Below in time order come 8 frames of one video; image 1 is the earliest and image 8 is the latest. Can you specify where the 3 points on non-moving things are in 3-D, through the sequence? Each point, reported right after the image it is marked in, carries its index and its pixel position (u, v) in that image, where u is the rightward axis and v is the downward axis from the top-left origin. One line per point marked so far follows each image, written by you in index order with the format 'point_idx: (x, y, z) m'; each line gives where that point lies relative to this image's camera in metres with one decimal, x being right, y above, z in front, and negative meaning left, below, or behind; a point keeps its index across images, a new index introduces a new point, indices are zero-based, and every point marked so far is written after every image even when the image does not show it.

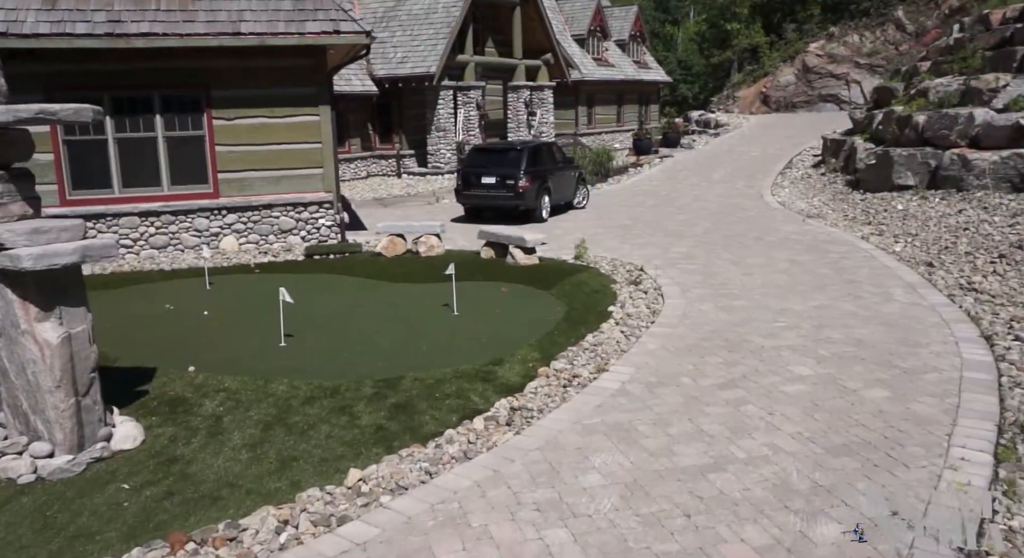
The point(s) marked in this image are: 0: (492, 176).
0: (-0.4, +2.0, +14.9) m
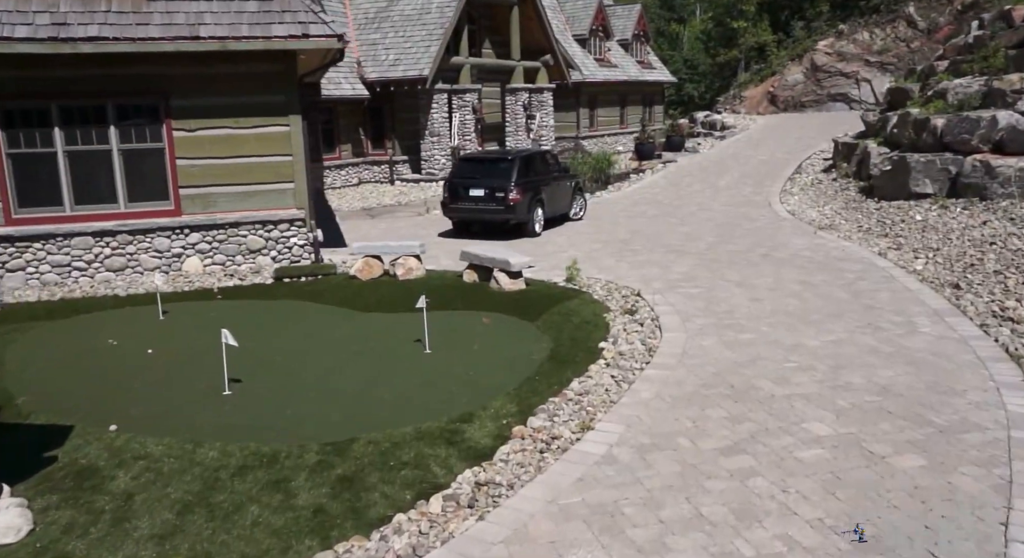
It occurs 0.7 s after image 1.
0: (-0.6, +1.7, +14.0) m
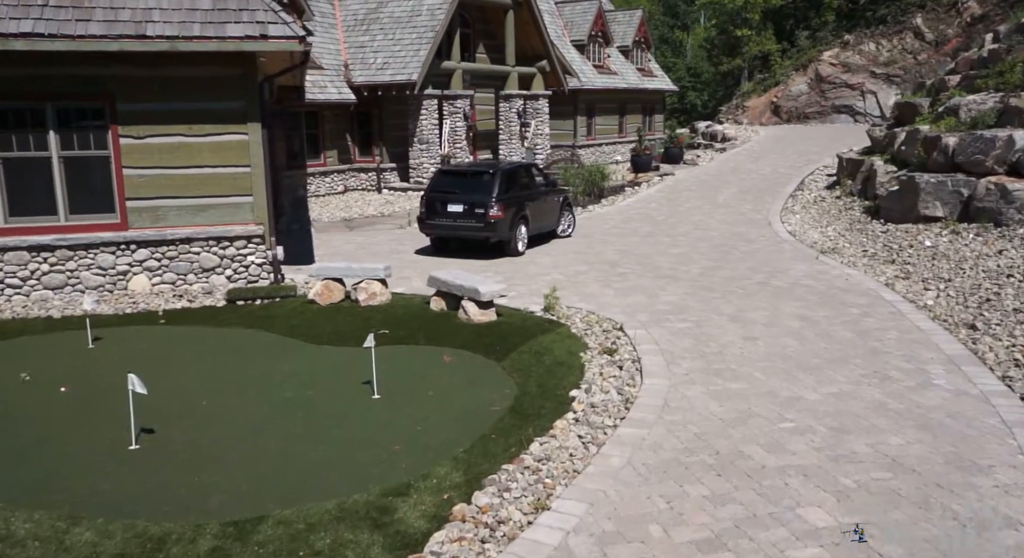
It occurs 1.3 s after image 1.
0: (-0.9, +1.3, +13.0) m
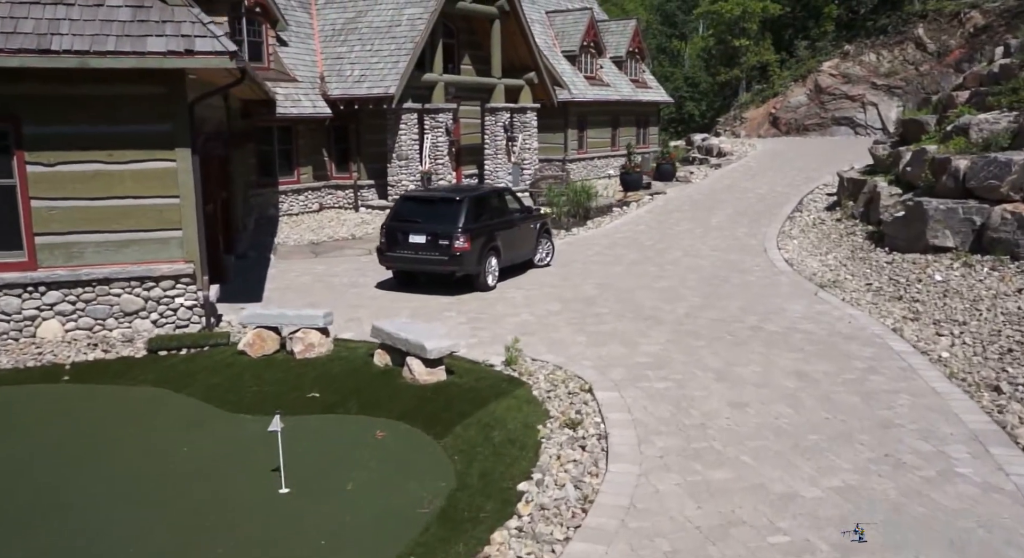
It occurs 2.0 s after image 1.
0: (-1.4, +0.7, +11.8) m
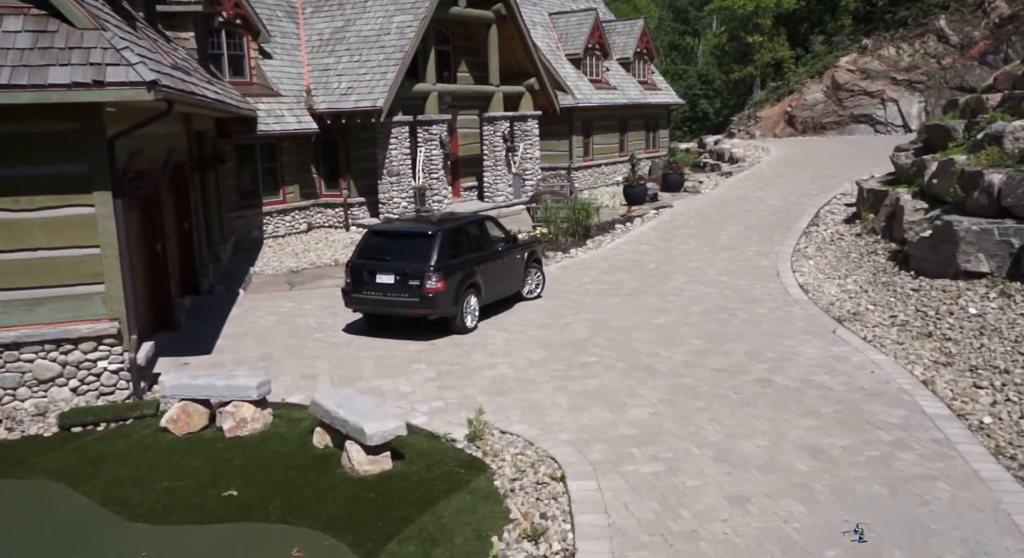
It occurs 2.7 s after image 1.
0: (-1.7, +0.1, +10.6) m
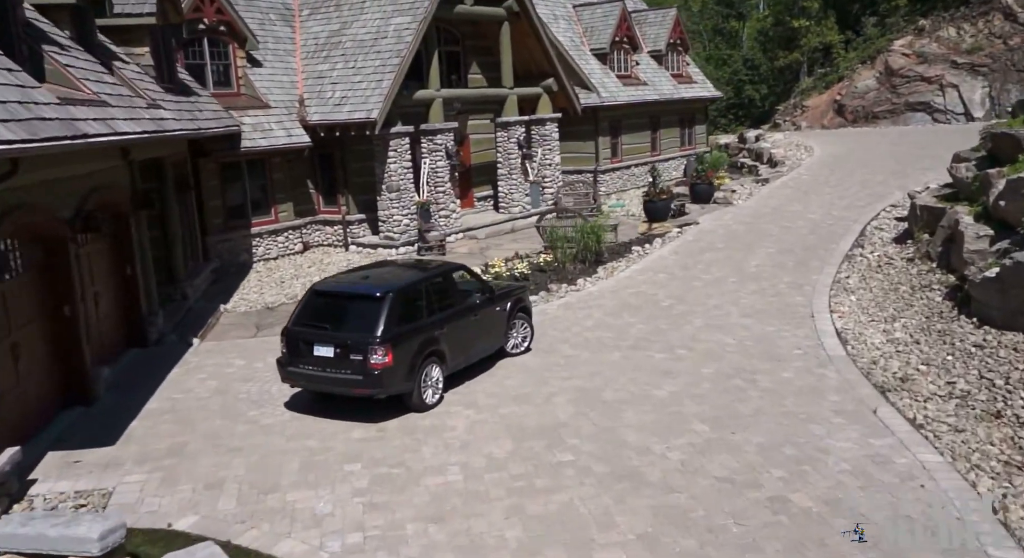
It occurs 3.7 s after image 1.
0: (-2.1, -0.8, +8.9) m
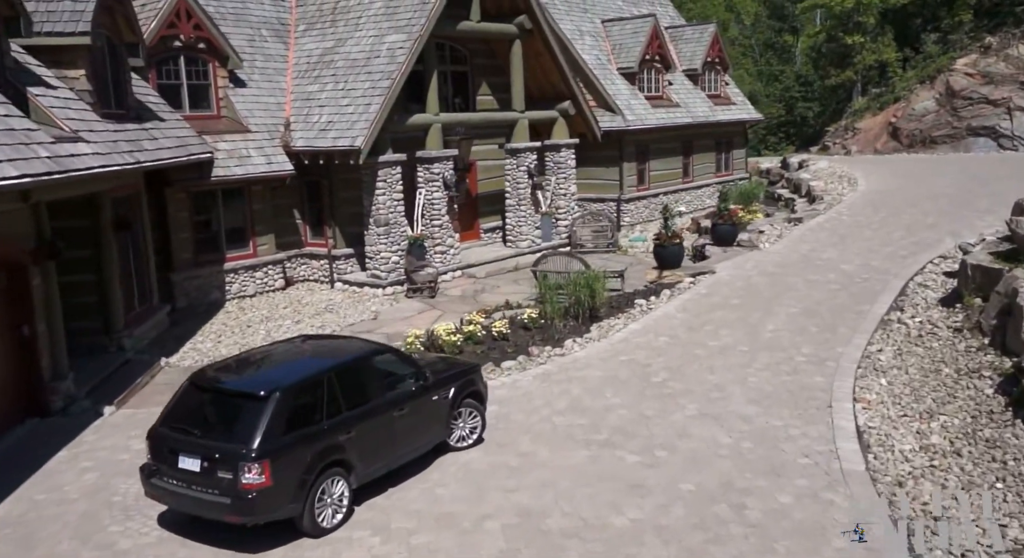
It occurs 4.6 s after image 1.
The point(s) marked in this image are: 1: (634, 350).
0: (-3.0, -1.7, +7.2) m
1: (+2.0, -1.2, +13.0) m
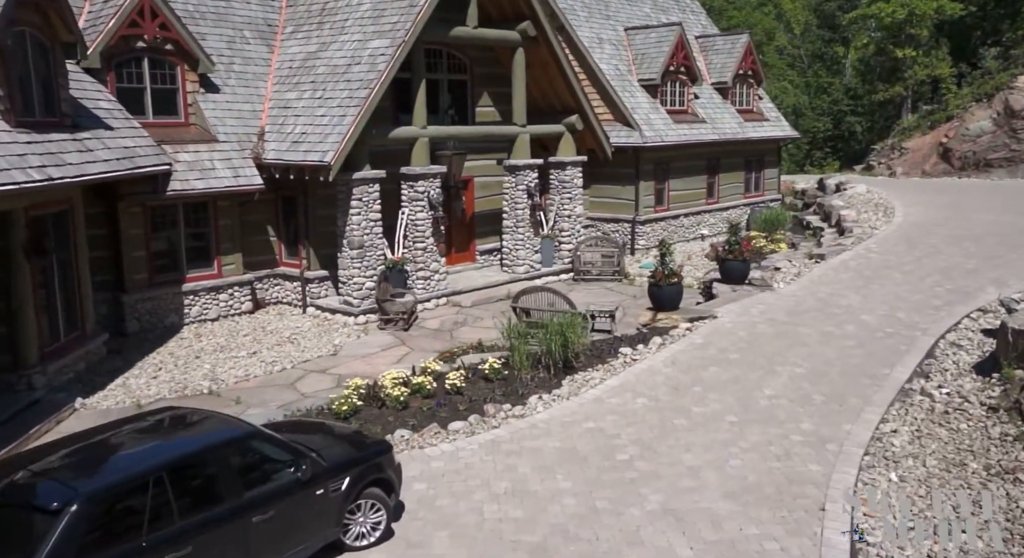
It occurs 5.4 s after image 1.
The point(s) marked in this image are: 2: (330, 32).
0: (-4.0, -2.2, +5.6) m
1: (+1.3, -2.0, +11.2) m
2: (-4.5, +6.0, +18.6) m
